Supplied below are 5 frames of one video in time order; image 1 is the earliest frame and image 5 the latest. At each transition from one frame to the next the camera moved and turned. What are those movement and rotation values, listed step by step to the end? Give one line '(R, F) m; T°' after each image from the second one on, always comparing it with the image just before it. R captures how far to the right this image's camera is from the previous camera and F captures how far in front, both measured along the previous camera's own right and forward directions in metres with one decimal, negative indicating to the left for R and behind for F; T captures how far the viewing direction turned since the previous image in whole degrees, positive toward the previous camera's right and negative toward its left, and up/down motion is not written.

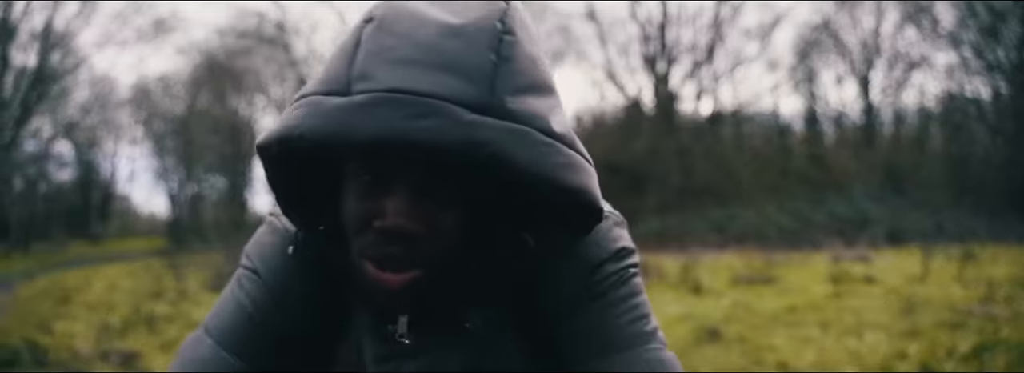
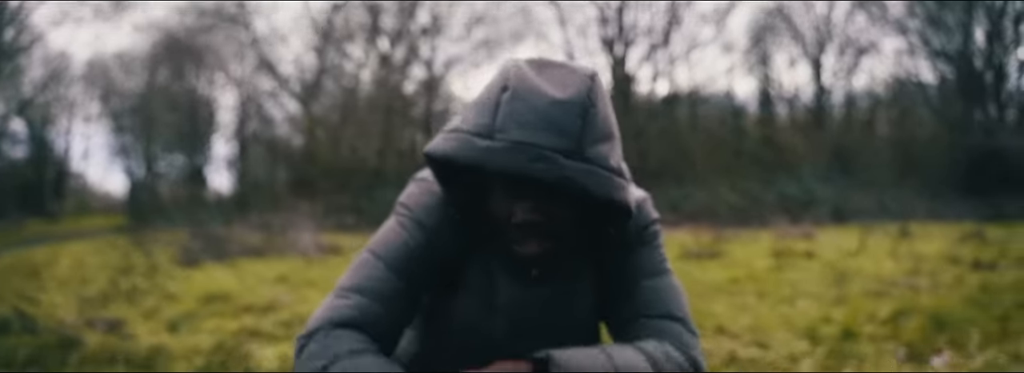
(0.0, -0.6) m; +3°
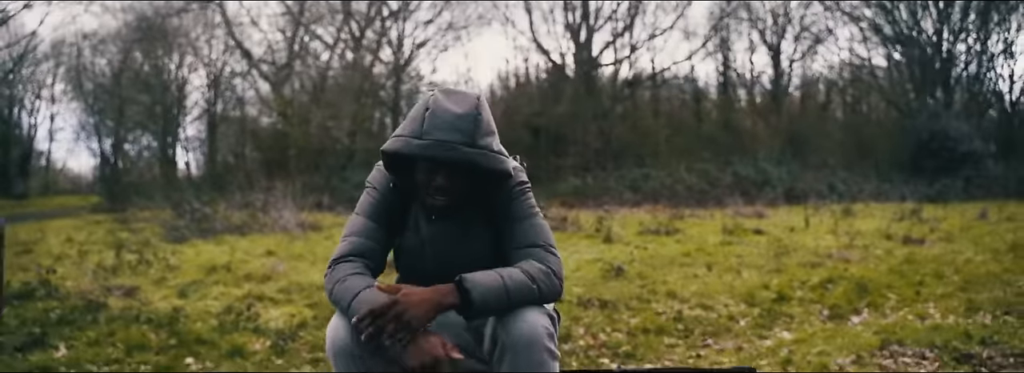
(-0.1, -1.0) m; +2°
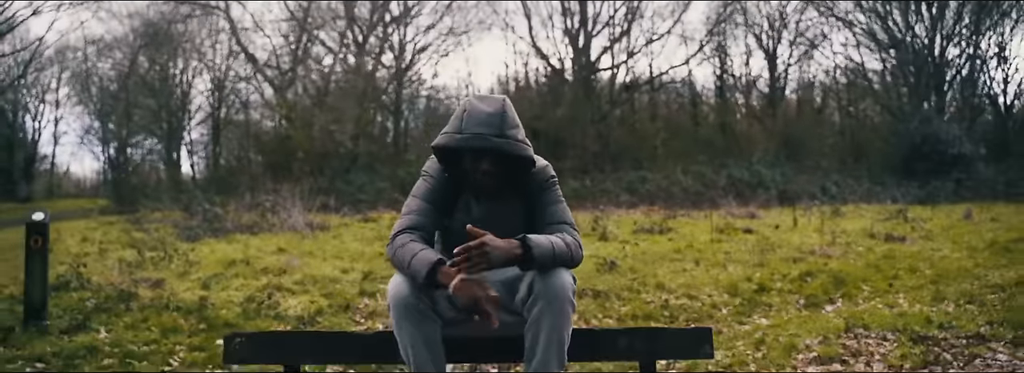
(0.0, -0.7) m; 0°
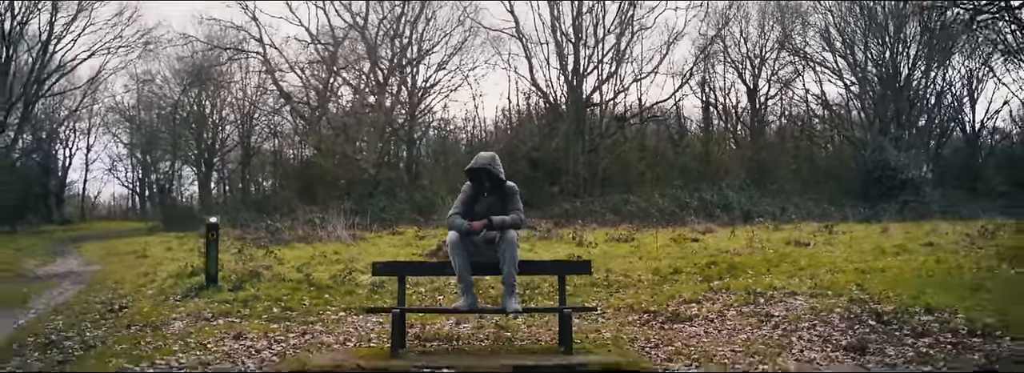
(+0.2, -4.5) m; 0°
